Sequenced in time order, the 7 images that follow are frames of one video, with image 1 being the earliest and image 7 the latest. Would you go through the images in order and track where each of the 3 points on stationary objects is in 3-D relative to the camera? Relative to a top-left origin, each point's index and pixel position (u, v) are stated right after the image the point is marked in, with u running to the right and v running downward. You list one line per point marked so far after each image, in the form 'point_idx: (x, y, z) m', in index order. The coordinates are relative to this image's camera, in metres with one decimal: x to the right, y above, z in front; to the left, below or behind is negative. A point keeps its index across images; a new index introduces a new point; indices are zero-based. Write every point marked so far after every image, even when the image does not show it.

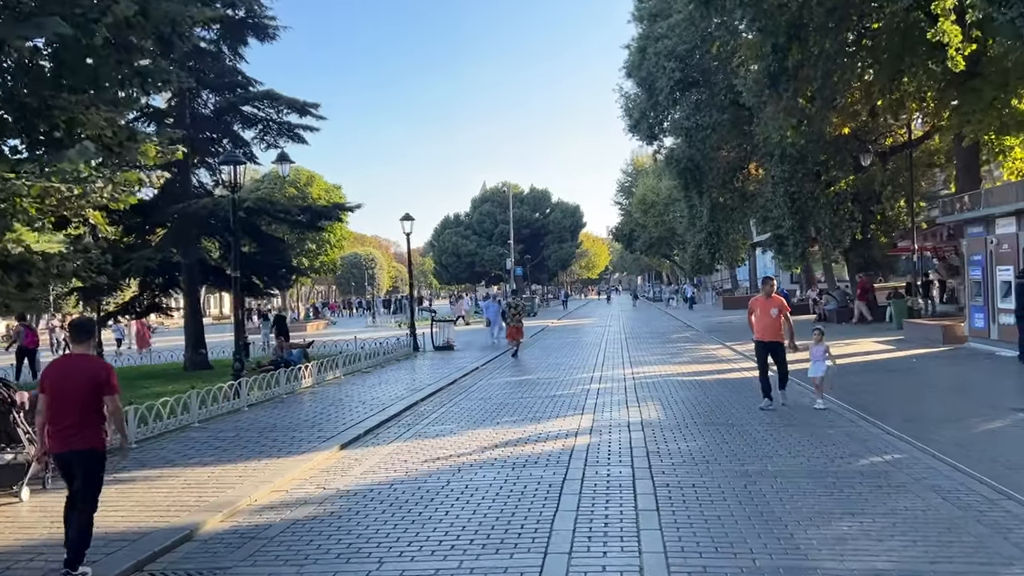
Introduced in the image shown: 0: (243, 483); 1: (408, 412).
0: (-2.5, -1.8, +7.5) m
1: (-1.5, -1.8, +12.0) m
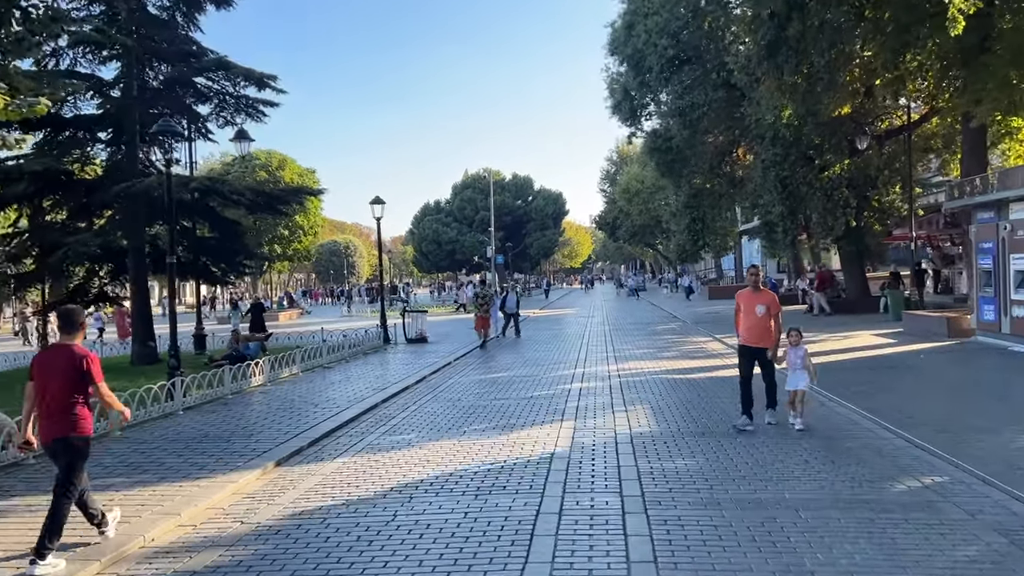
0: (-2.8, -1.7, +6.1) m
1: (-1.9, -1.7, +10.7) m
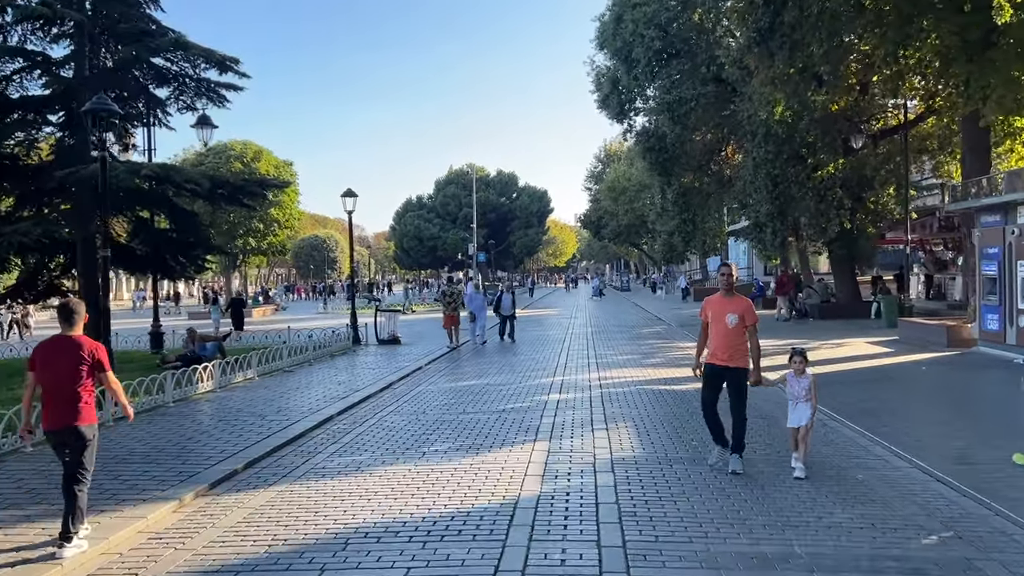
0: (-3.1, -1.7, +5.0) m
1: (-2.3, -1.7, +9.6) m
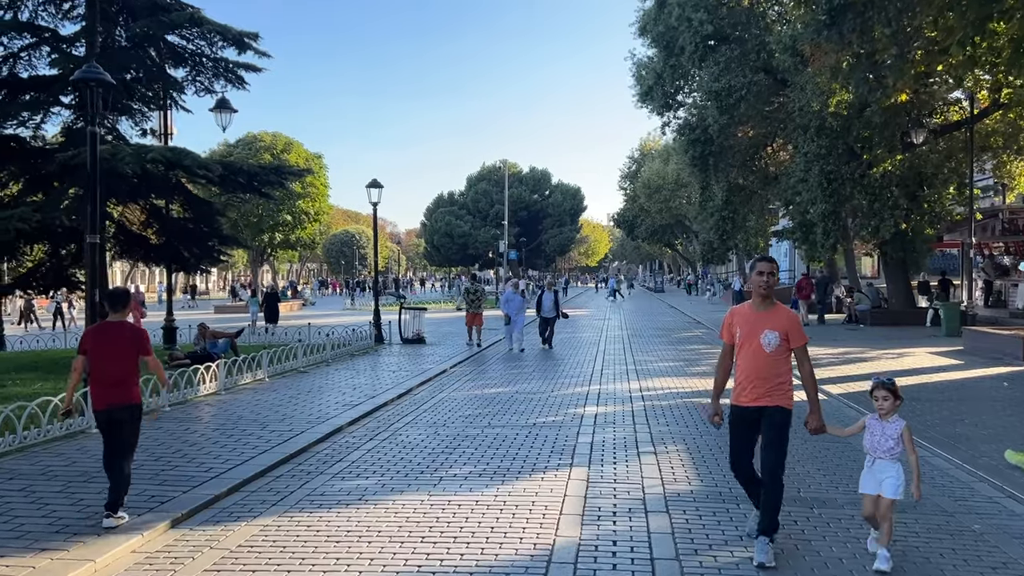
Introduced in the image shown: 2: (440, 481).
0: (-2.9, -1.6, +3.9) m
1: (-1.9, -1.6, +8.4) m
2: (-0.6, -1.6, +6.7) m
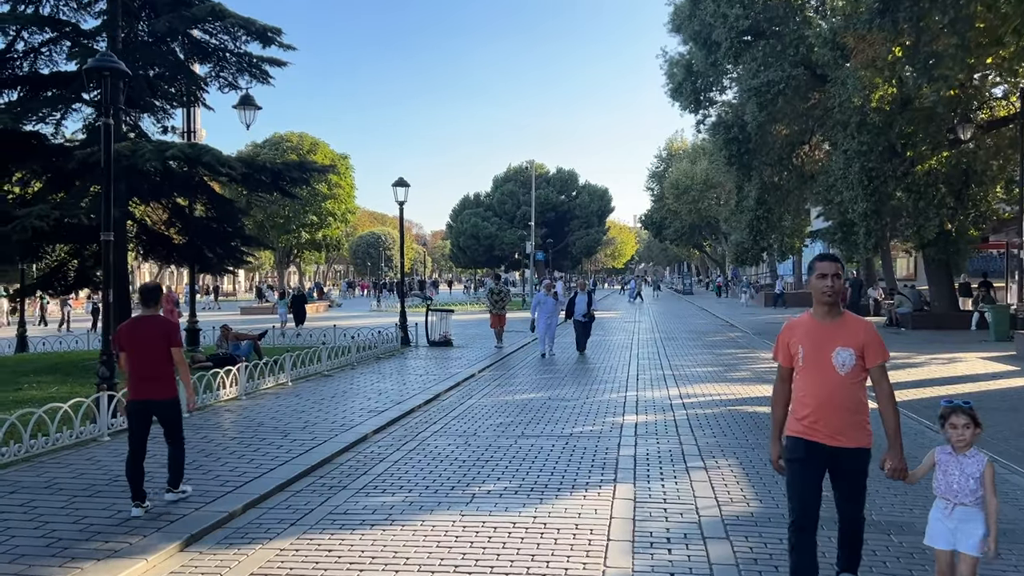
0: (-2.7, -1.6, +3.4) m
1: (-1.6, -1.6, +7.9) m
2: (-0.3, -1.6, +6.1) m
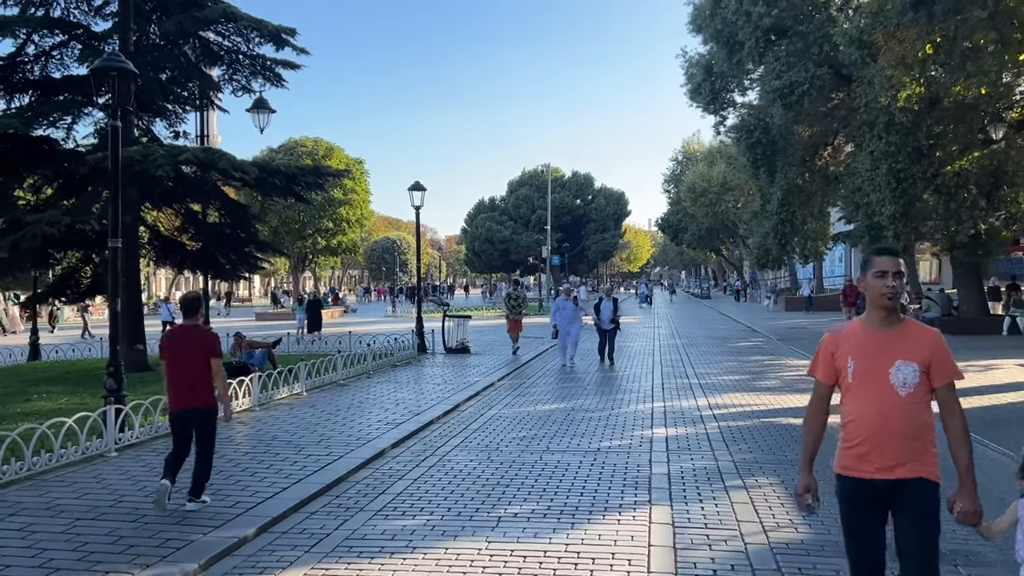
0: (-2.5, -1.7, +3.1) m
1: (-1.4, -1.7, +7.5) m
2: (-0.1, -1.6, +5.7) m
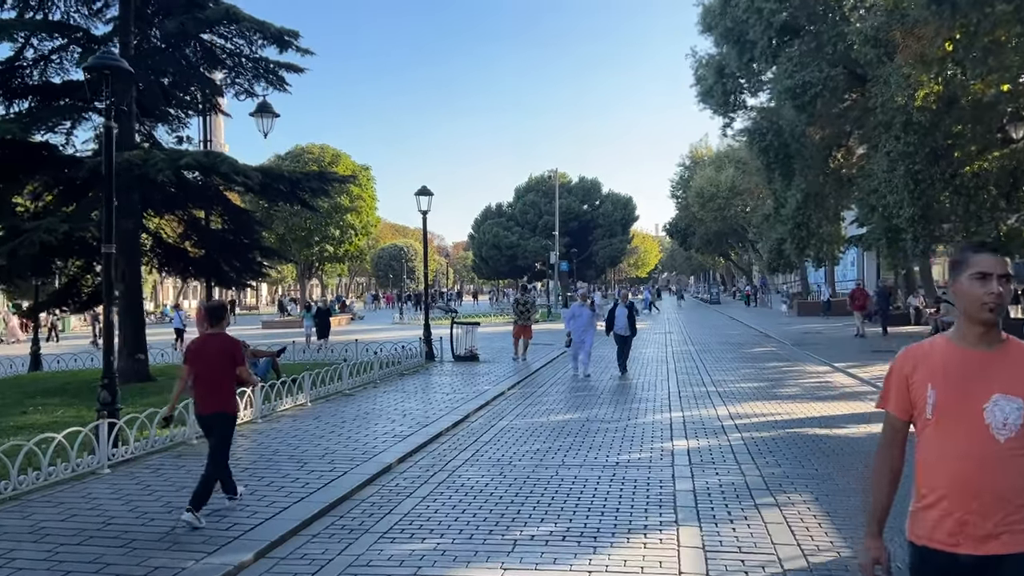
0: (-2.4, -1.7, +2.7) m
1: (-1.2, -1.7, +7.1) m
2: (0.0, -1.7, +5.3) m
